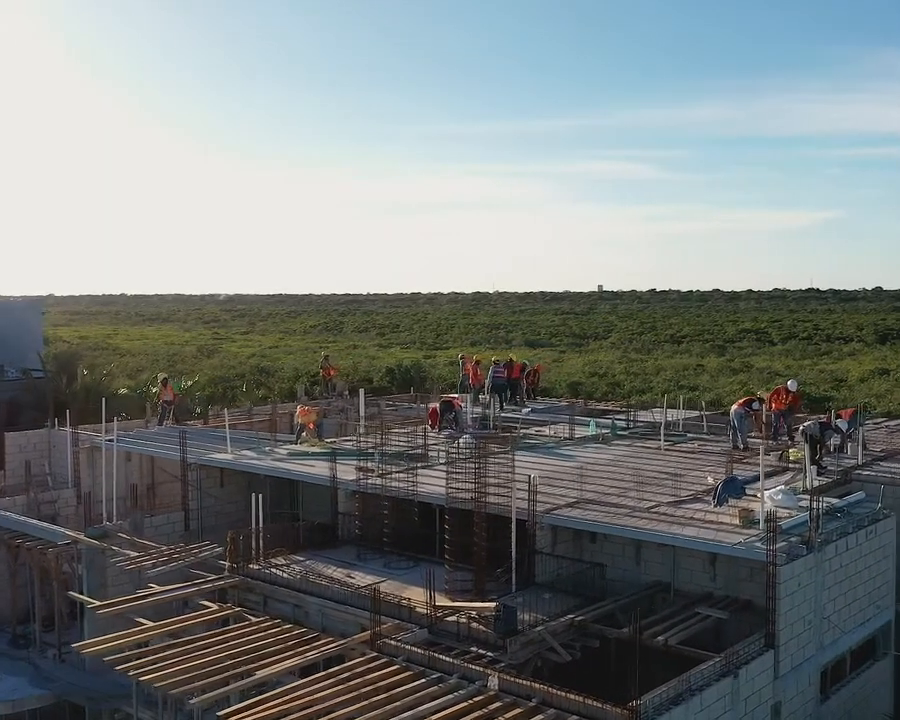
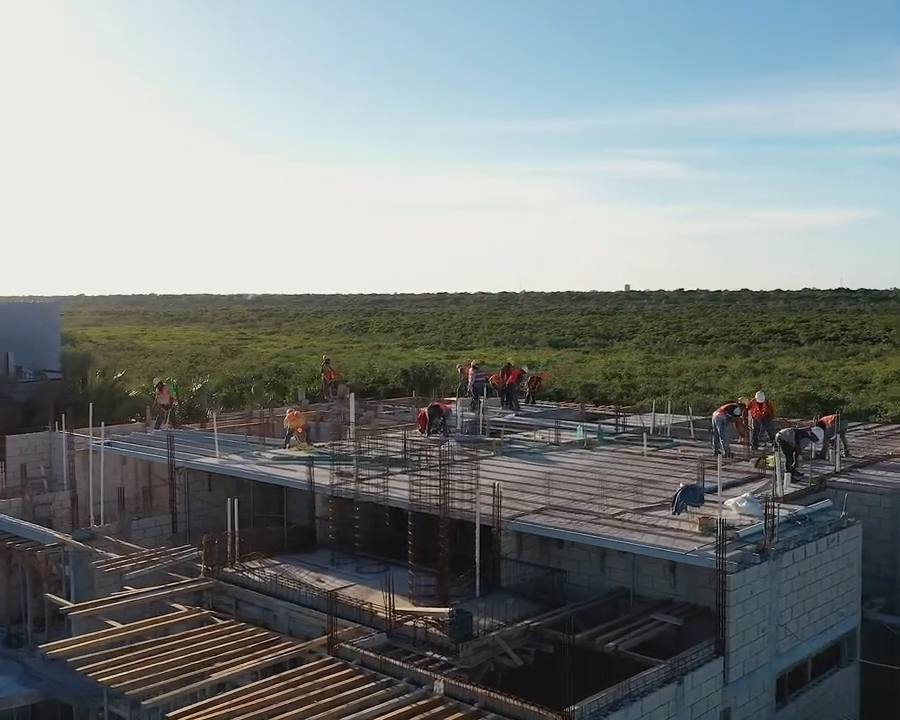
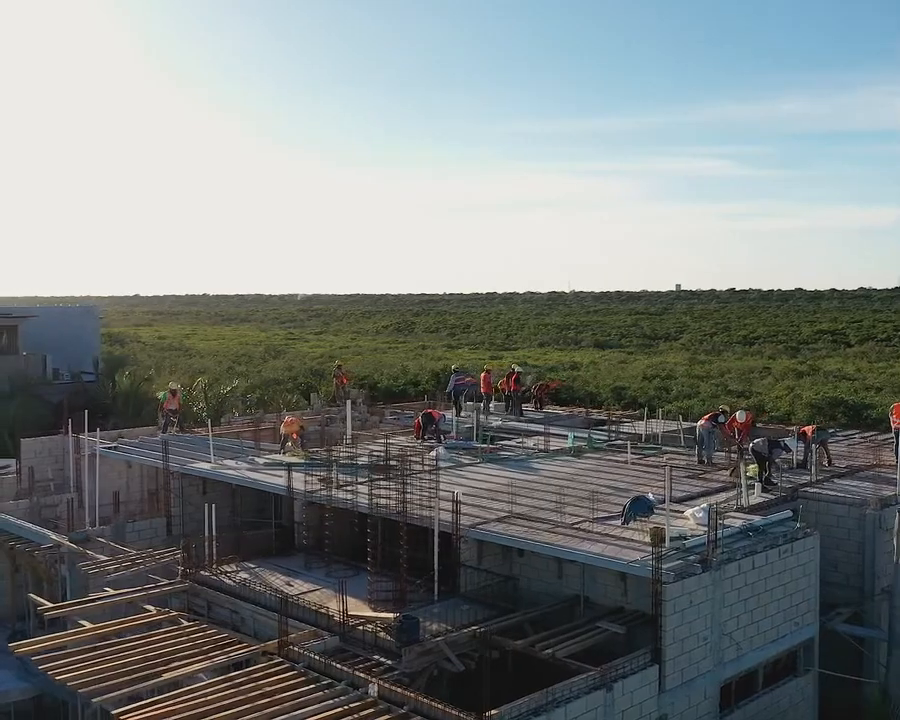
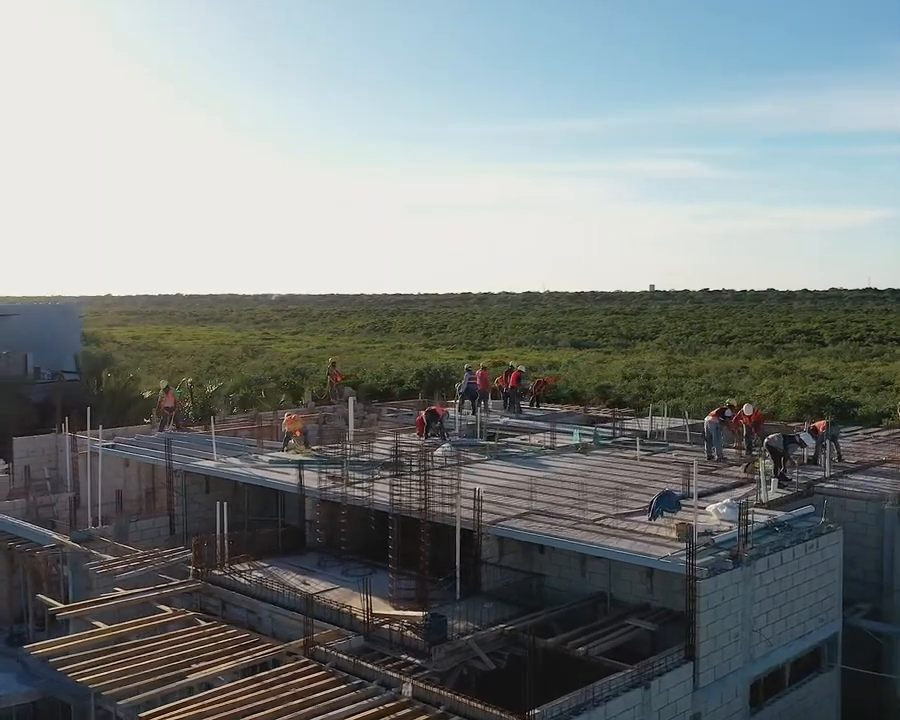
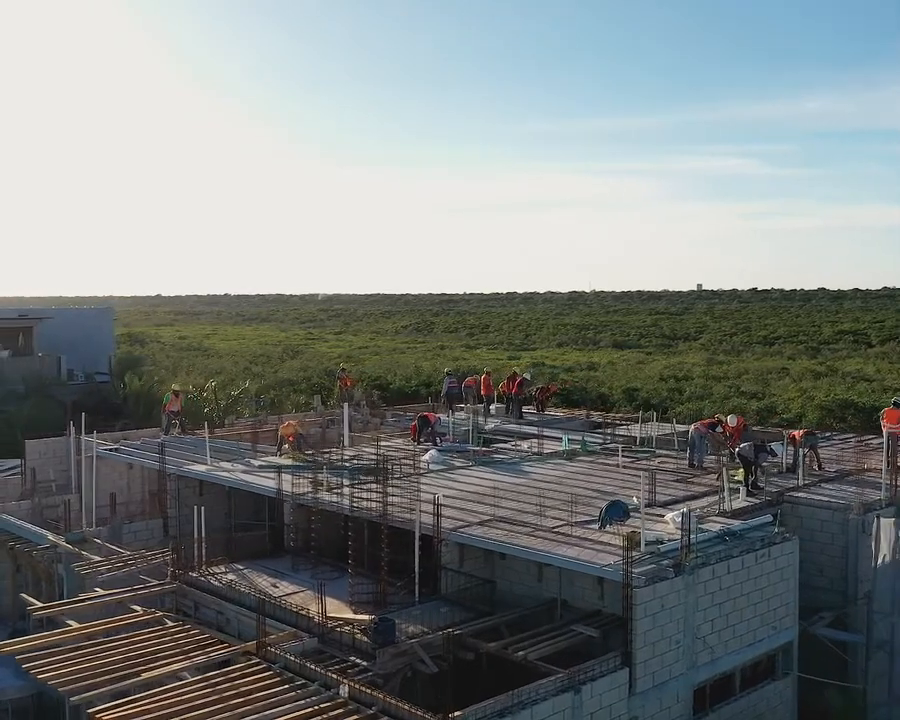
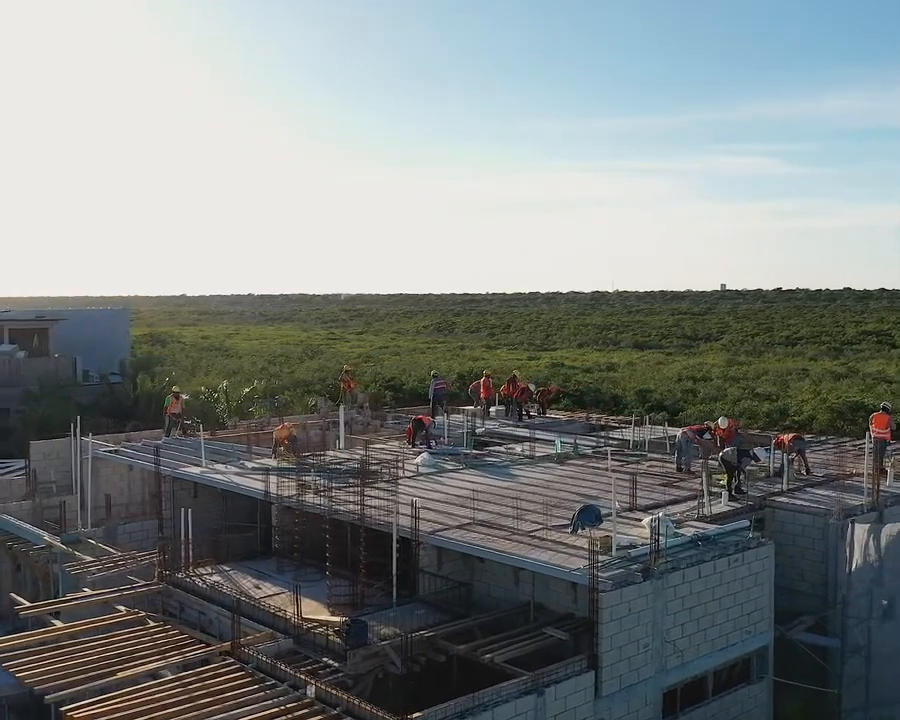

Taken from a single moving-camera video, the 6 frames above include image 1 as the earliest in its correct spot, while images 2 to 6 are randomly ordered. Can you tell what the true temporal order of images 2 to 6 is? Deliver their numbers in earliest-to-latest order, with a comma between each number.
2, 4, 3, 5, 6
